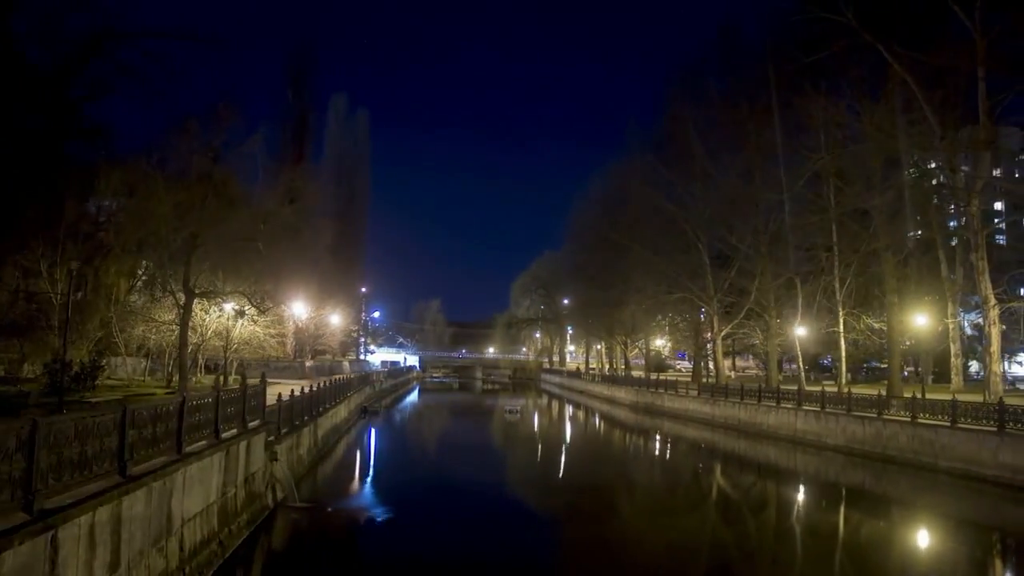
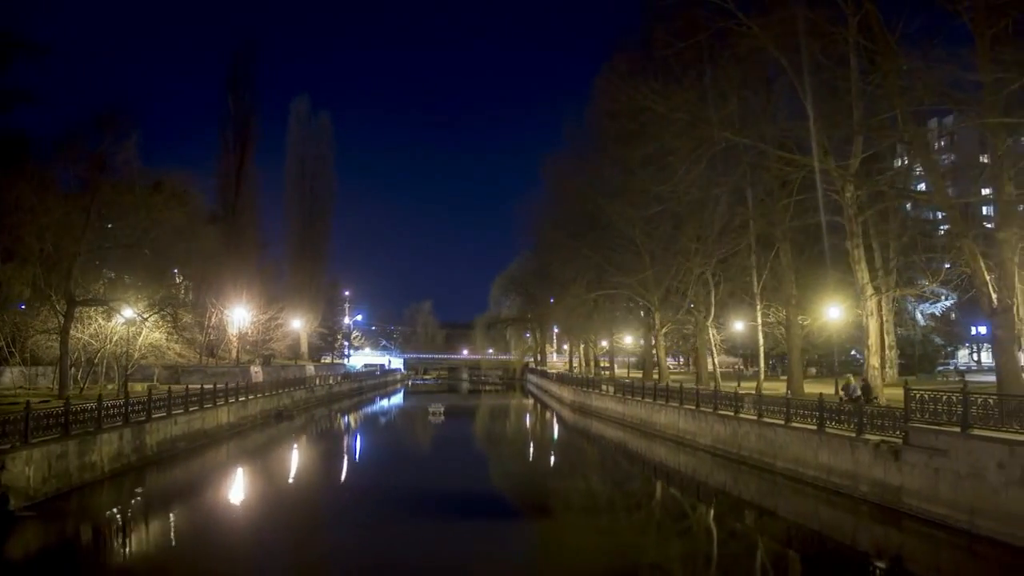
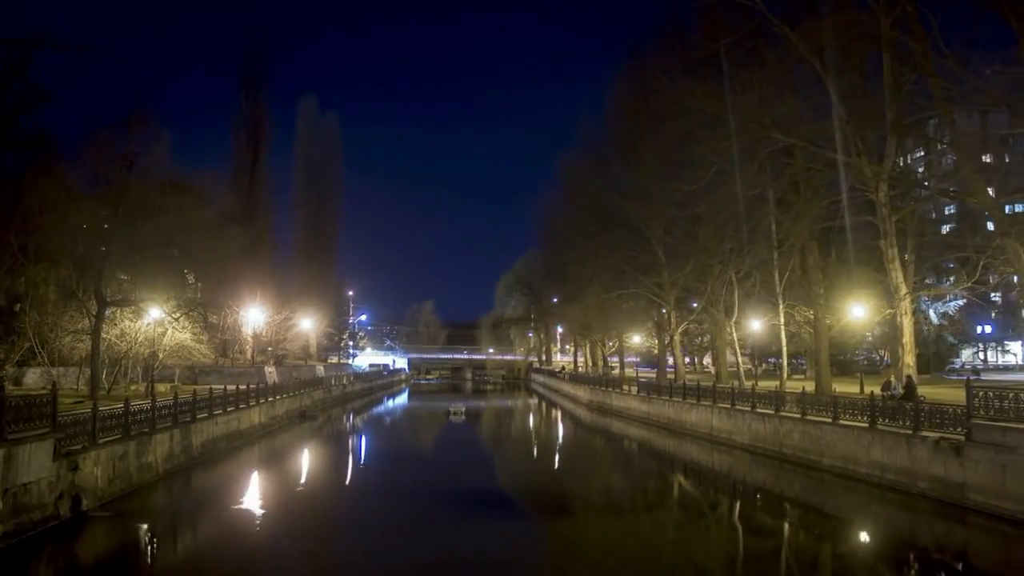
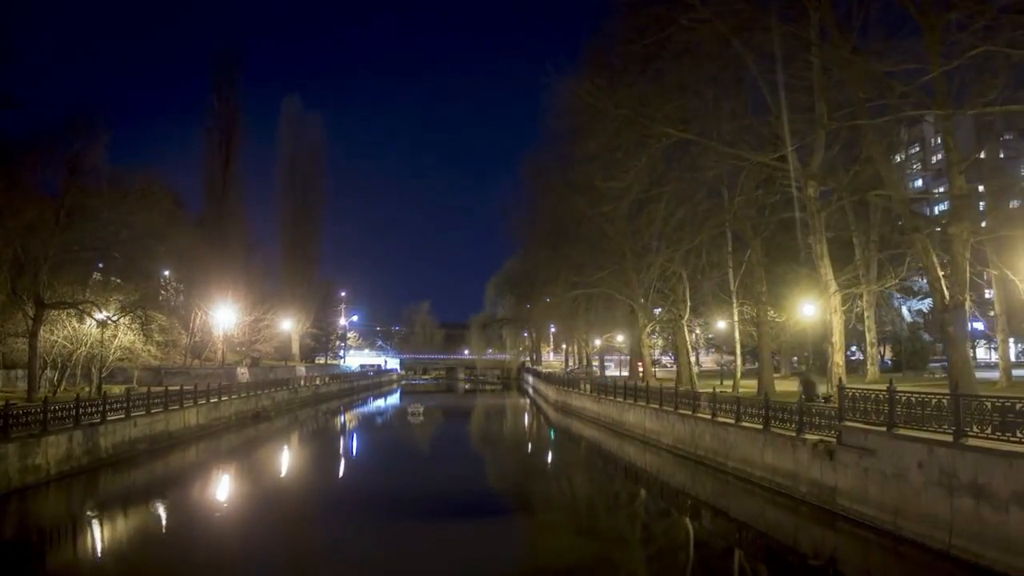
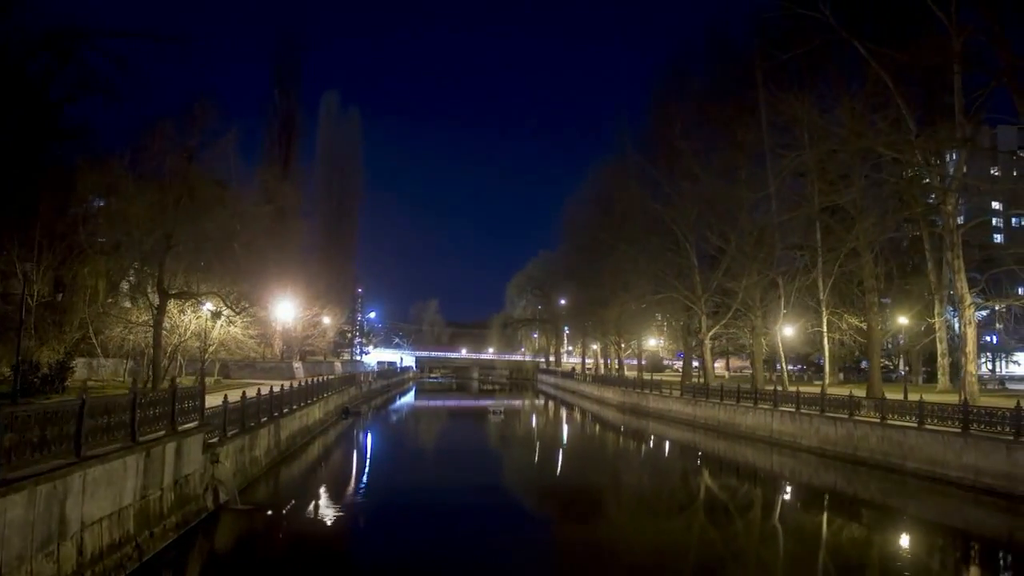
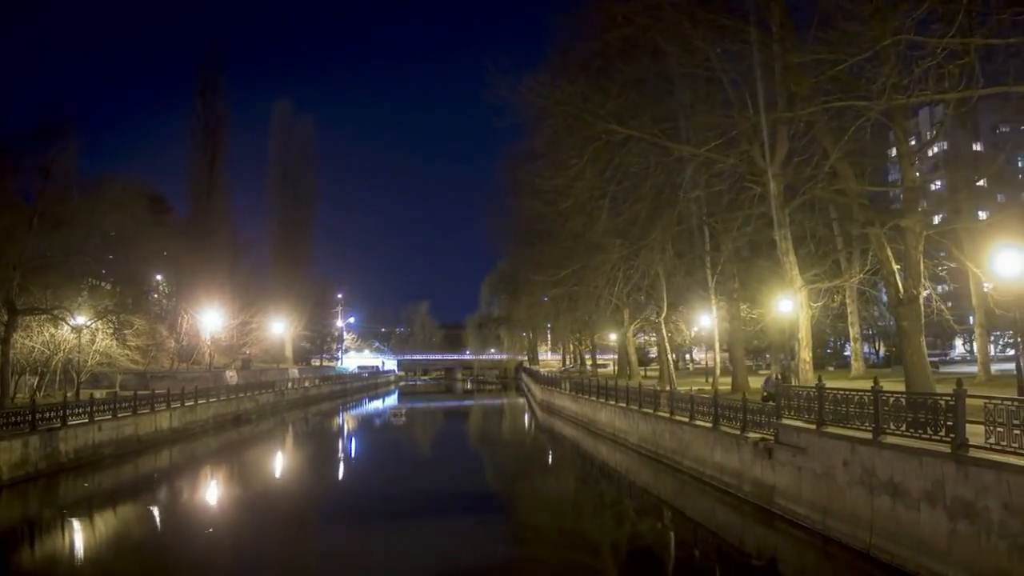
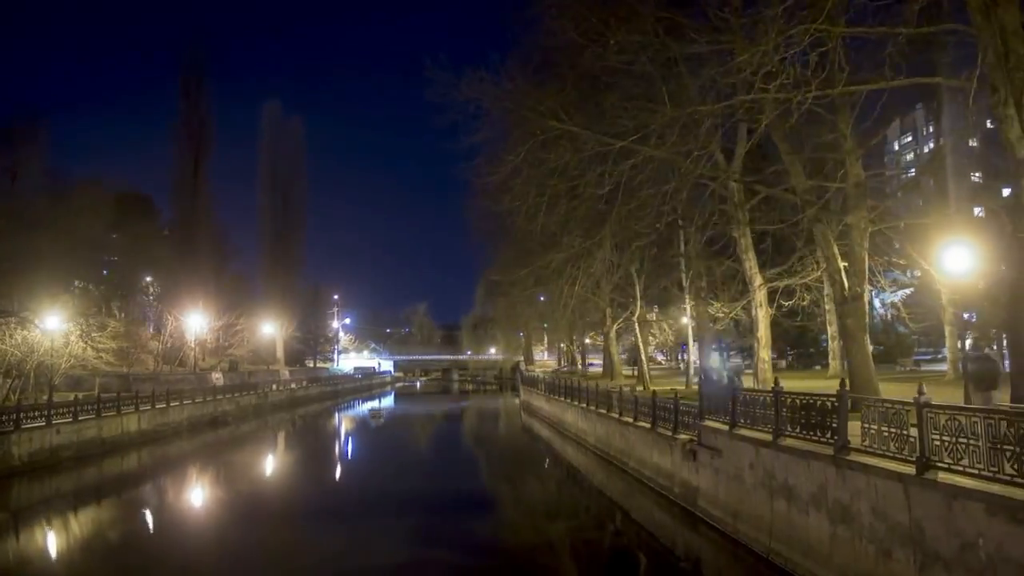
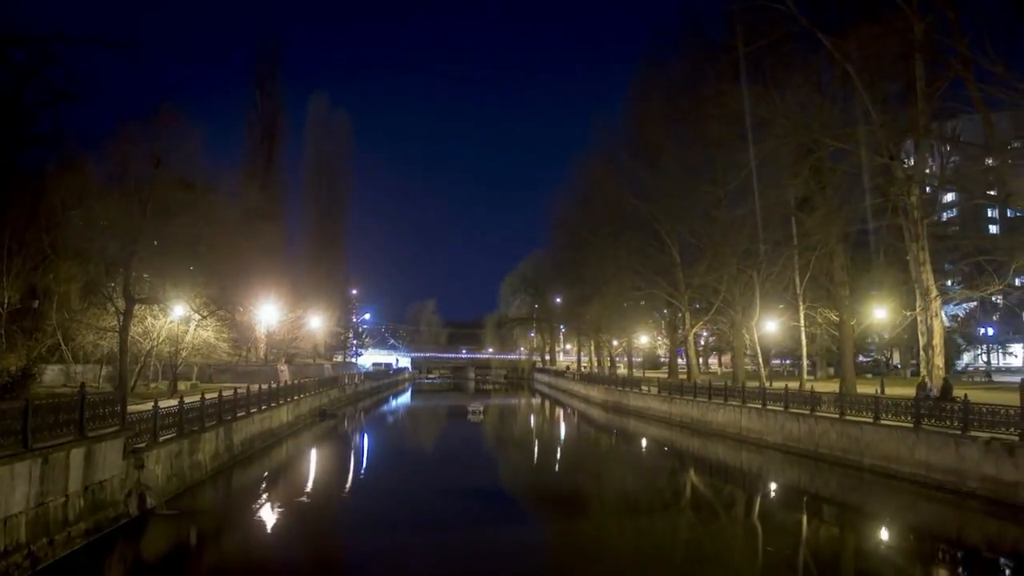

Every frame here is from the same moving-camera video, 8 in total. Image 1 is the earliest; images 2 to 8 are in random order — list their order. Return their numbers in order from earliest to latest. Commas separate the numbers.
5, 8, 3, 2, 4, 6, 7
